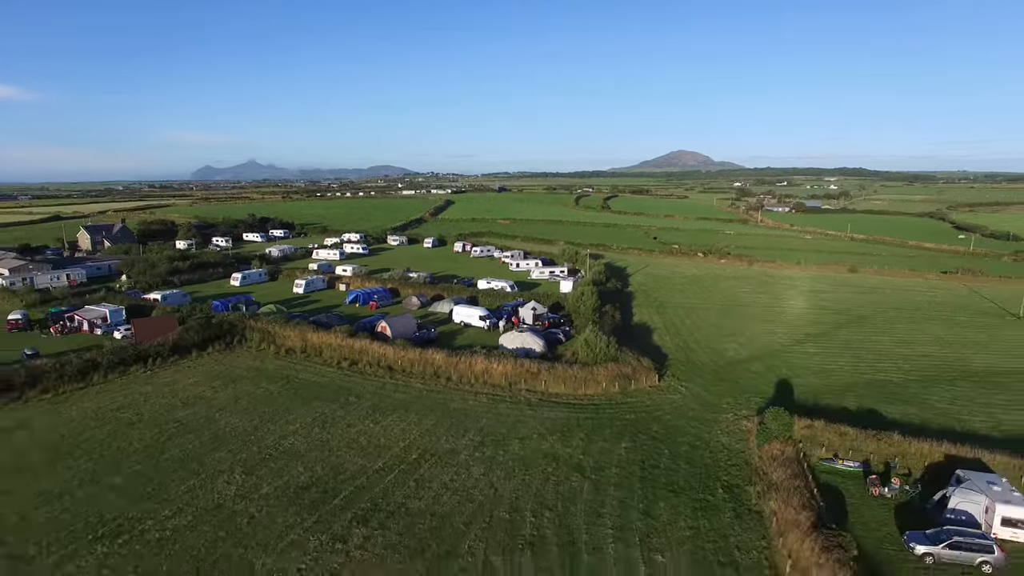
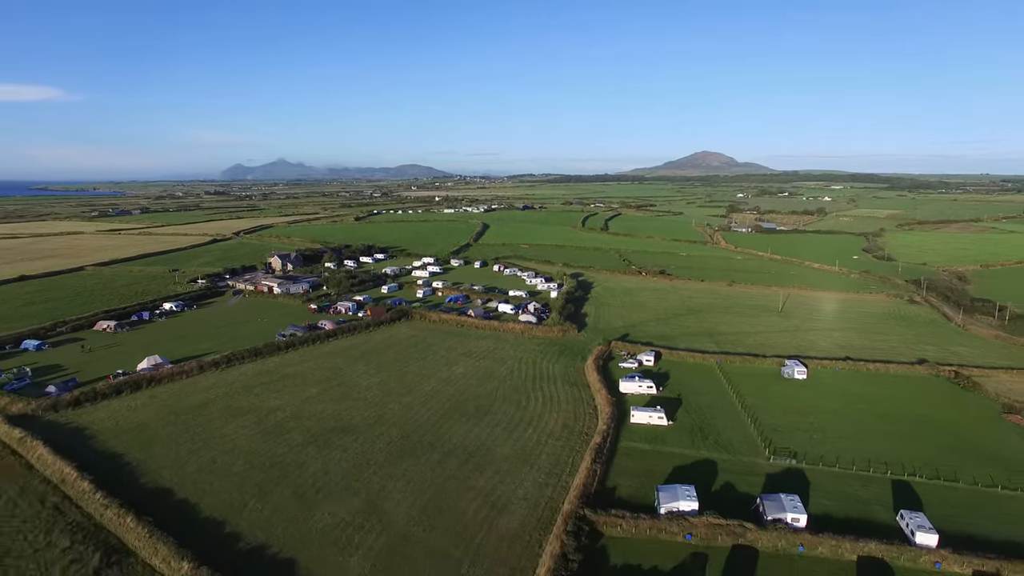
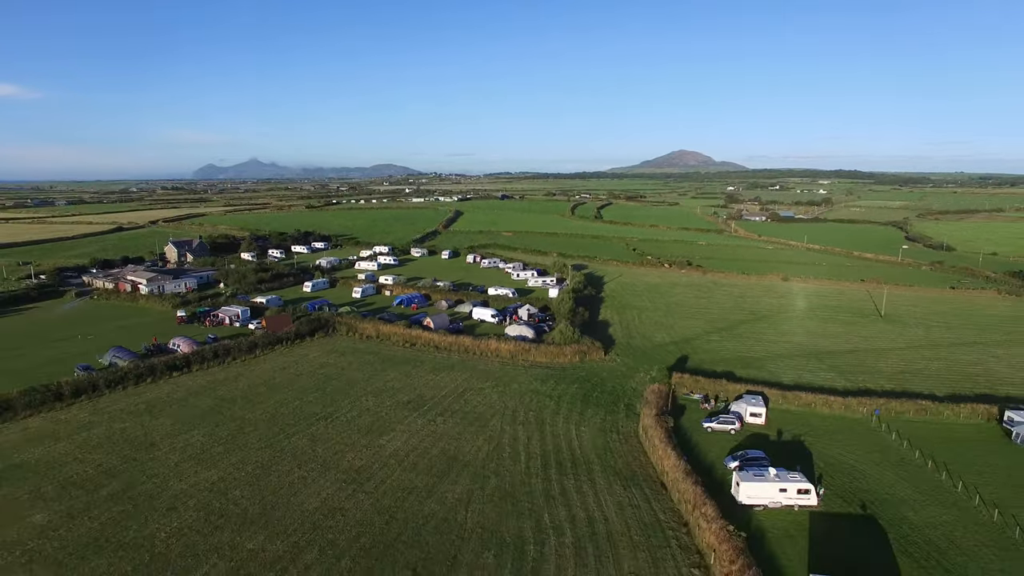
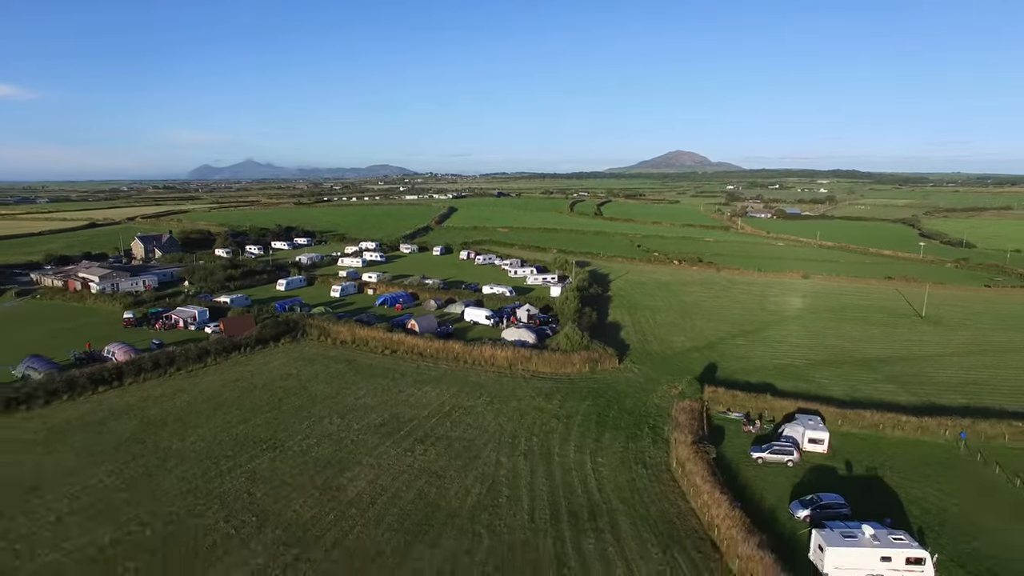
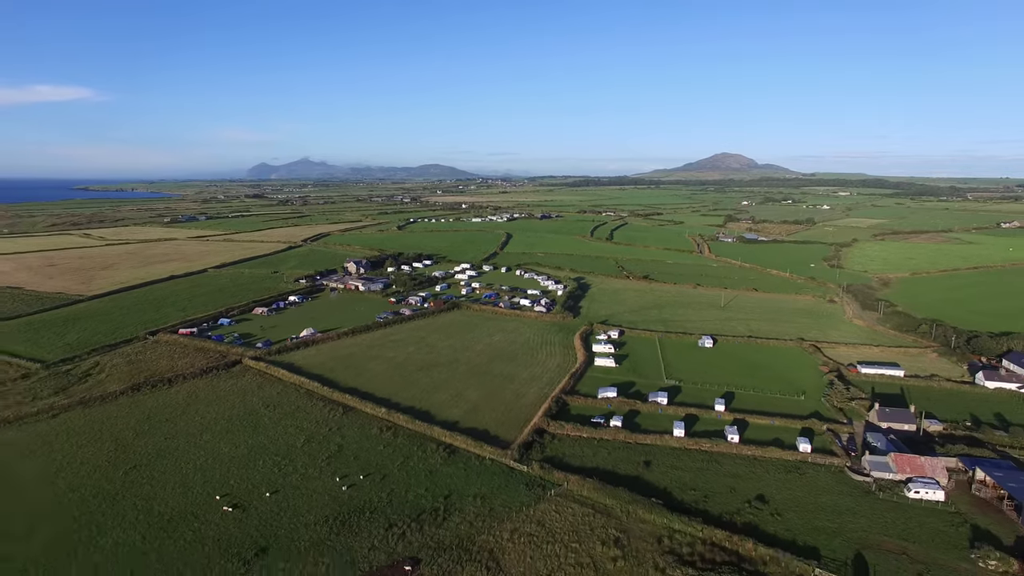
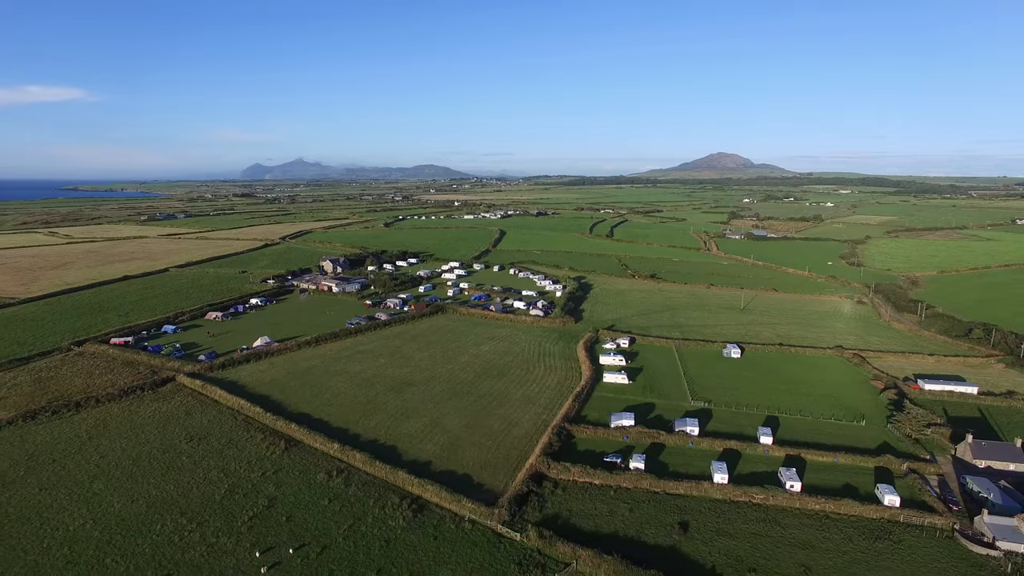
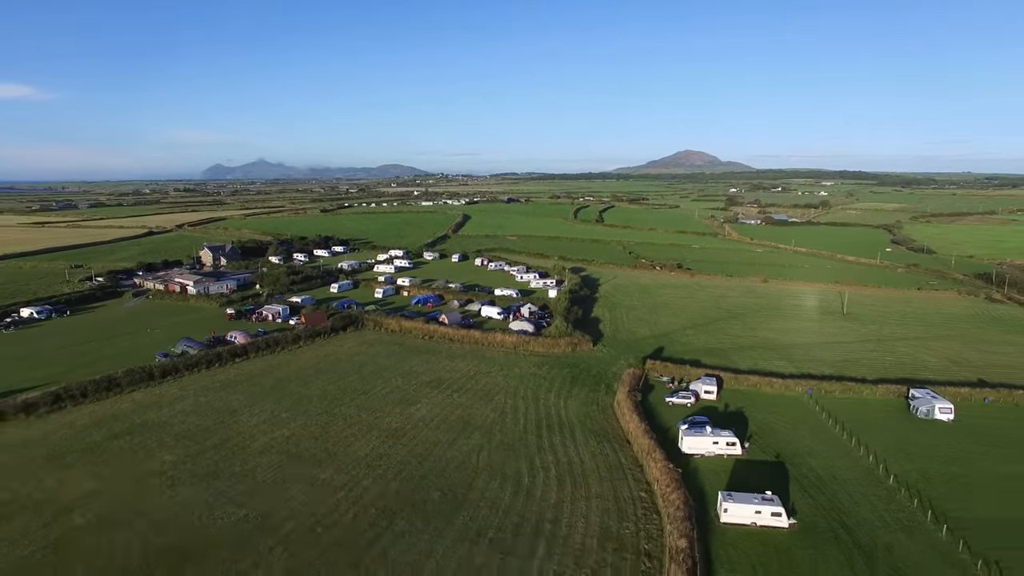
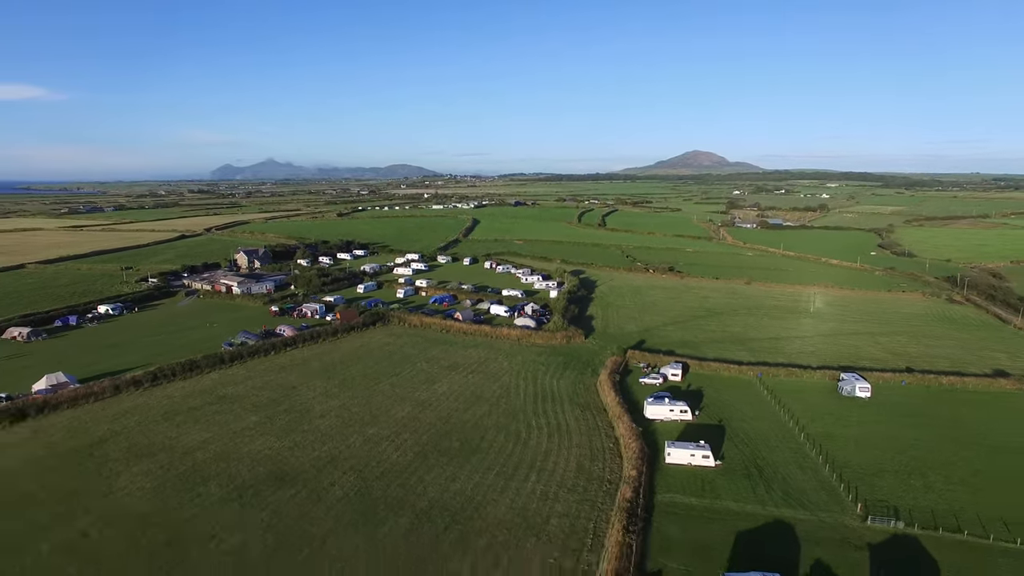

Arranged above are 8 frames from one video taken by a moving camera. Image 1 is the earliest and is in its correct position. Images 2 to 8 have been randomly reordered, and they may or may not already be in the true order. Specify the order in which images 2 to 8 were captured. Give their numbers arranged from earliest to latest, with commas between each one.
4, 3, 7, 8, 2, 6, 5
